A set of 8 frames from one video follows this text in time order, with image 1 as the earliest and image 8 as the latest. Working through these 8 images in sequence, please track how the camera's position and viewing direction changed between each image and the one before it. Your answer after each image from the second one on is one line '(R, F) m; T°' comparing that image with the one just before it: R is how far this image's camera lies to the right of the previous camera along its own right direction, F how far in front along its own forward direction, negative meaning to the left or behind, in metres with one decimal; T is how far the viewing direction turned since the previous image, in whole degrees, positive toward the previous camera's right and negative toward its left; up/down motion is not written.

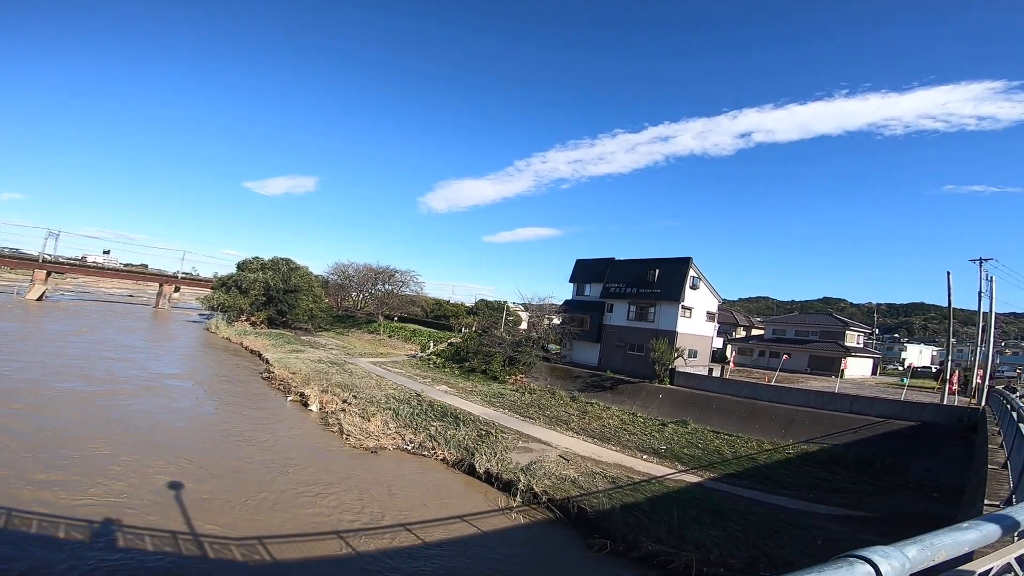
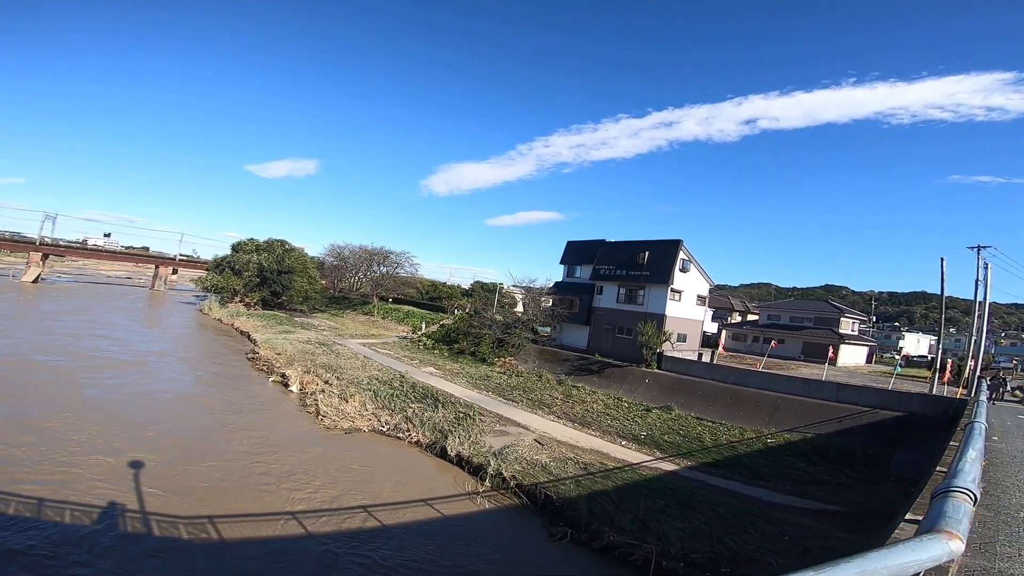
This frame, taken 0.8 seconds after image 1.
(+0.5, +0.4) m; 0°
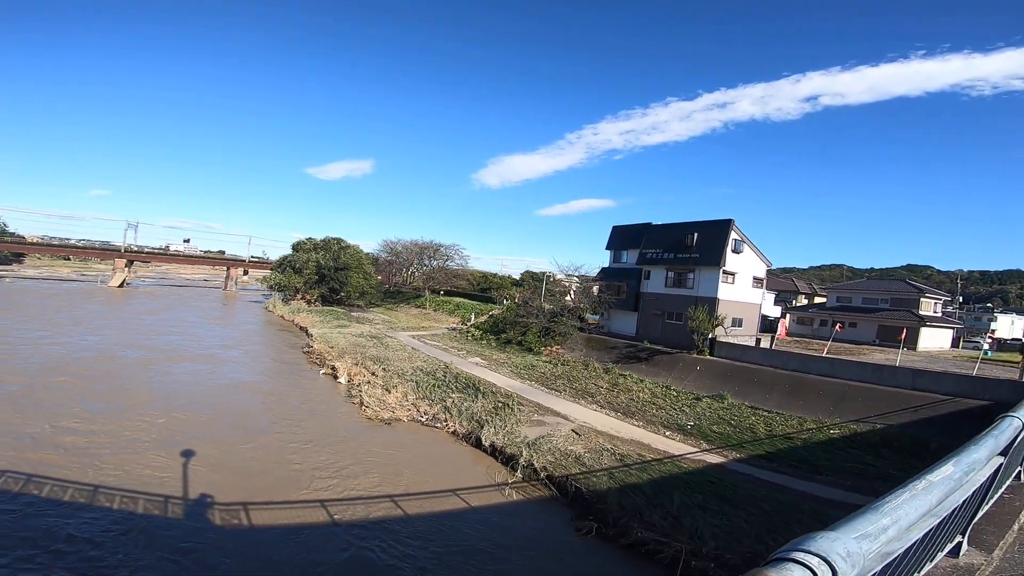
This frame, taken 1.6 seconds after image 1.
(+0.5, +0.3) m; -6°
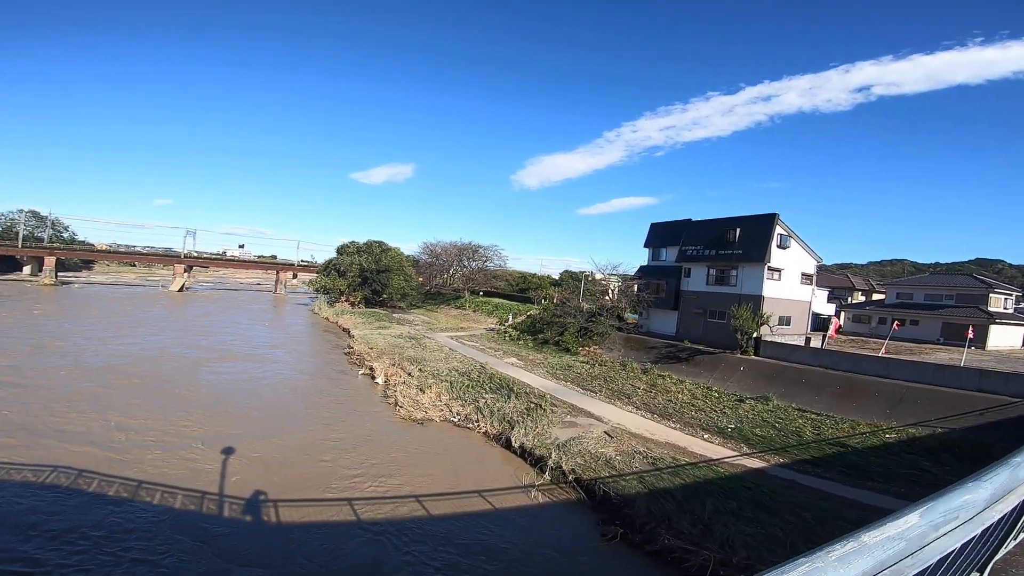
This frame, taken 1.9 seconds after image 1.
(+0.2, +0.2) m; -5°
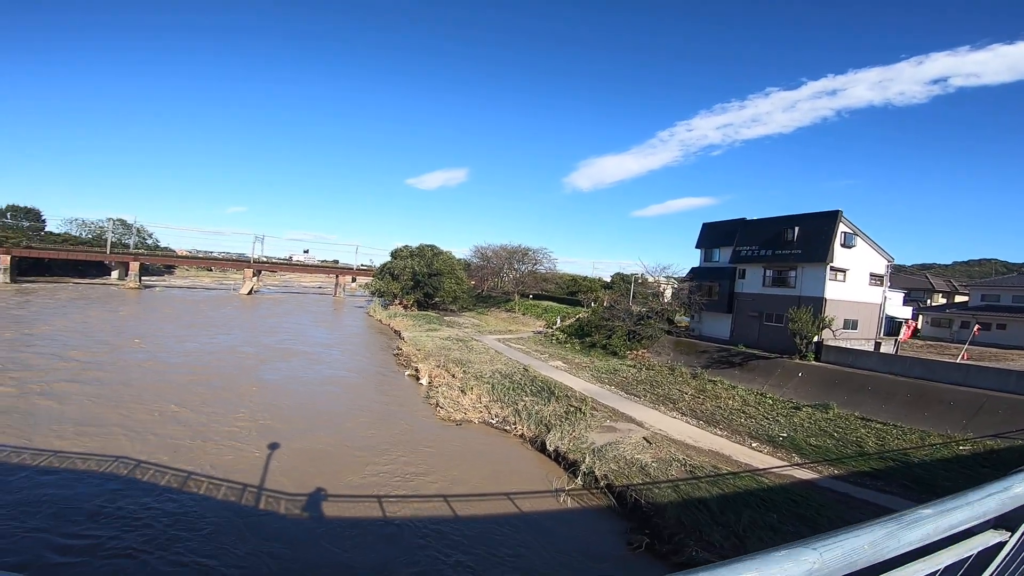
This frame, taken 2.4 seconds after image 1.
(+0.4, +0.1) m; -6°
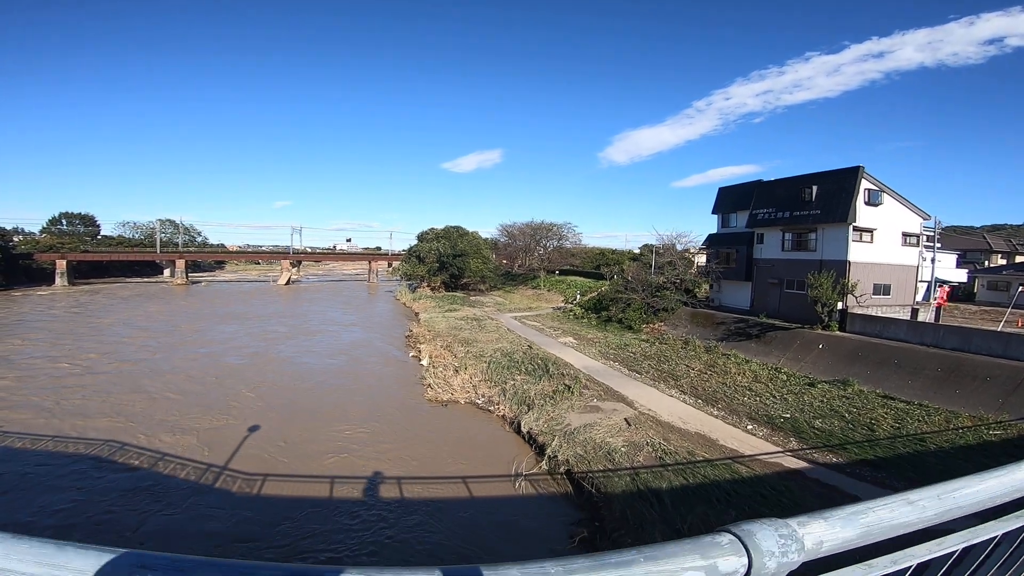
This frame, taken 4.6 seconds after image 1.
(+1.2, +0.7) m; -5°
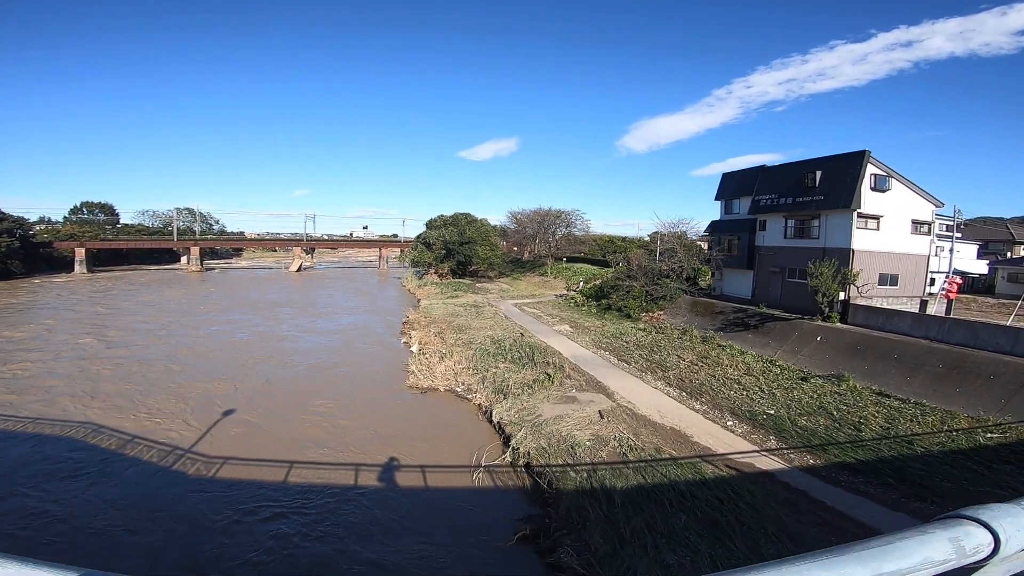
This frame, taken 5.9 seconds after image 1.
(+0.7, +0.4) m; -2°
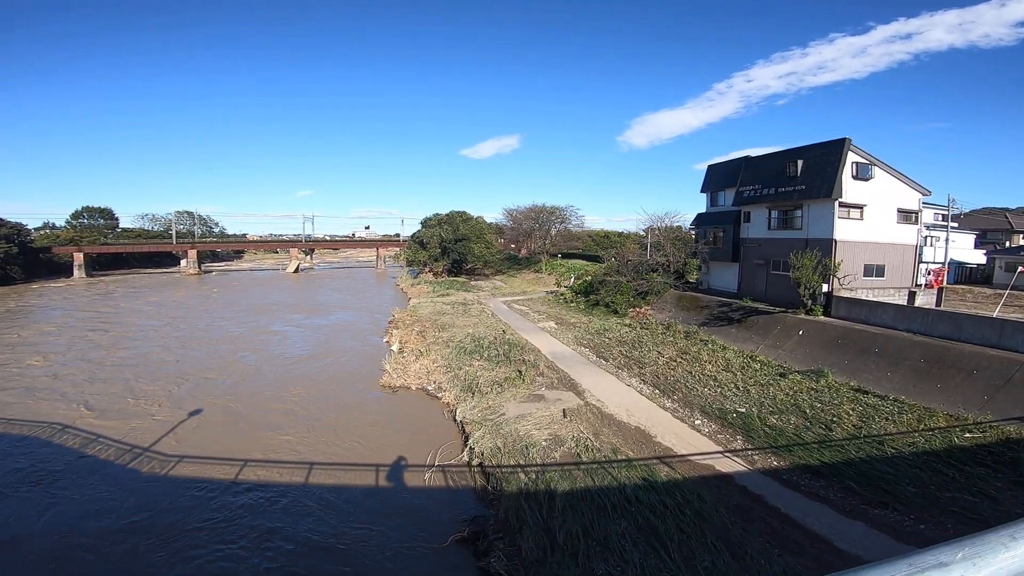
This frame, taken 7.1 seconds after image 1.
(+0.6, +0.3) m; 0°
